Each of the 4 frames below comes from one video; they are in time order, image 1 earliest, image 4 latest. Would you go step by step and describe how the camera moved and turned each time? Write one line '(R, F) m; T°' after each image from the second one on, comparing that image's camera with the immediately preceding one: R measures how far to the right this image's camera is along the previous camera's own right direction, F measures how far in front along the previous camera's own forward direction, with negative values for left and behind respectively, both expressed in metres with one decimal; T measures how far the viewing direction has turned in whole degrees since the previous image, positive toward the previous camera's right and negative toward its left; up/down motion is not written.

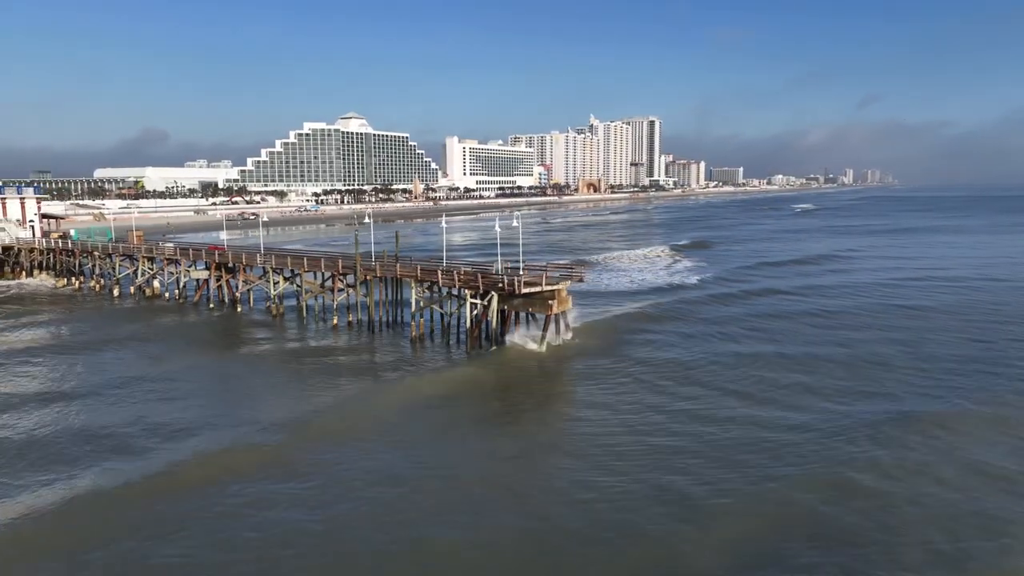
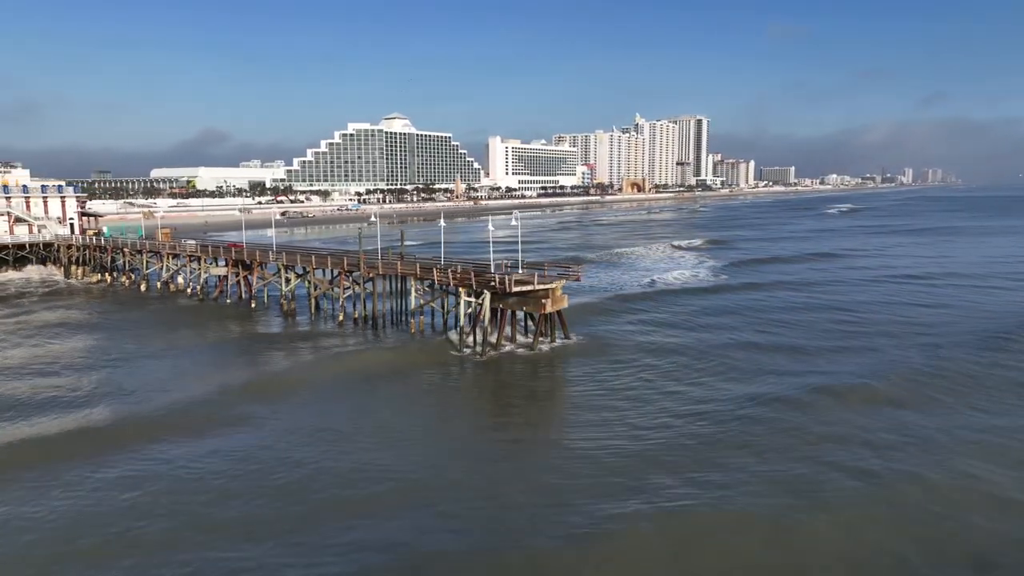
(+1.5, 0.0) m; -4°
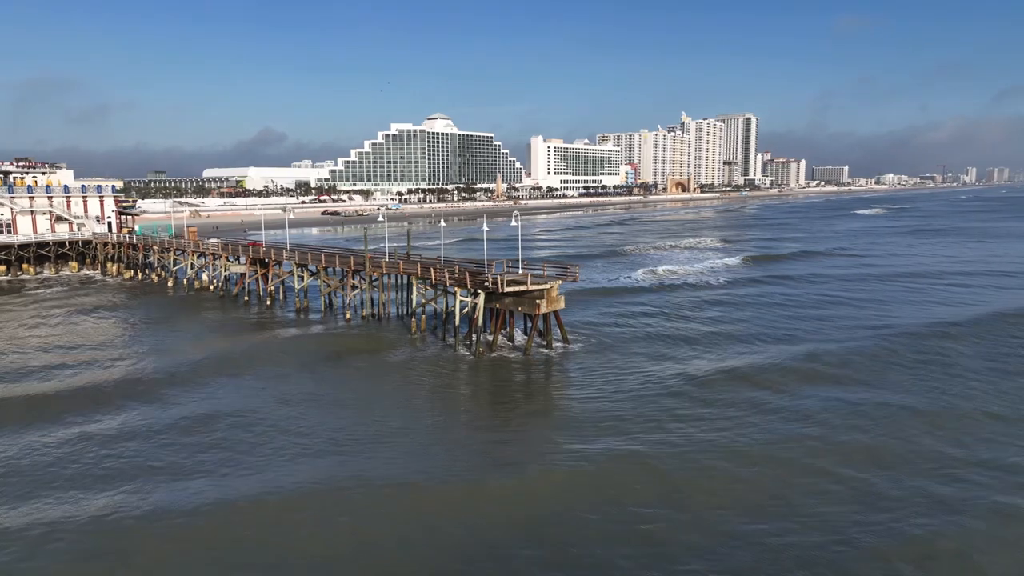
(+1.4, -0.1) m; -4°
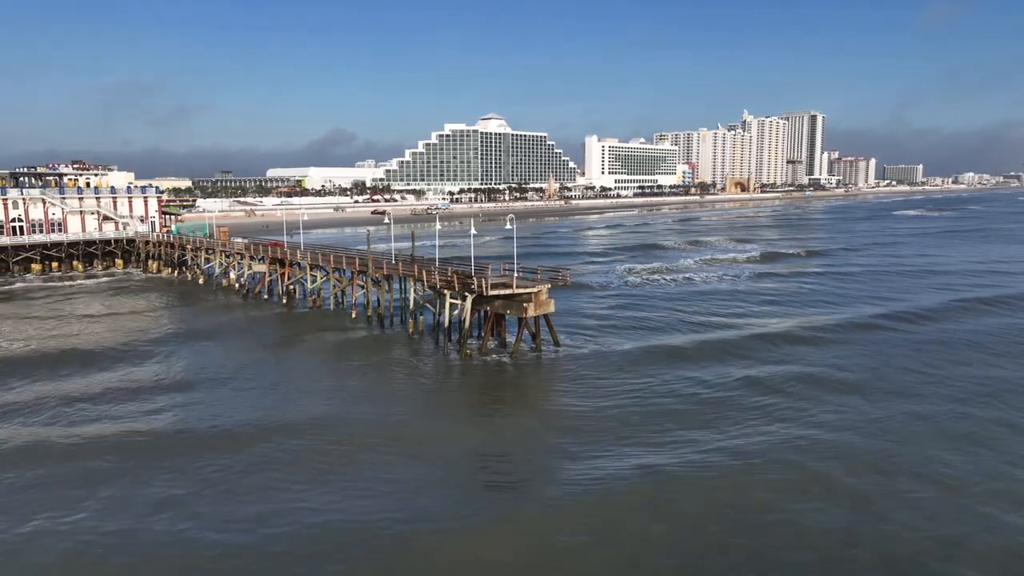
(+2.0, -0.1) m; -5°
